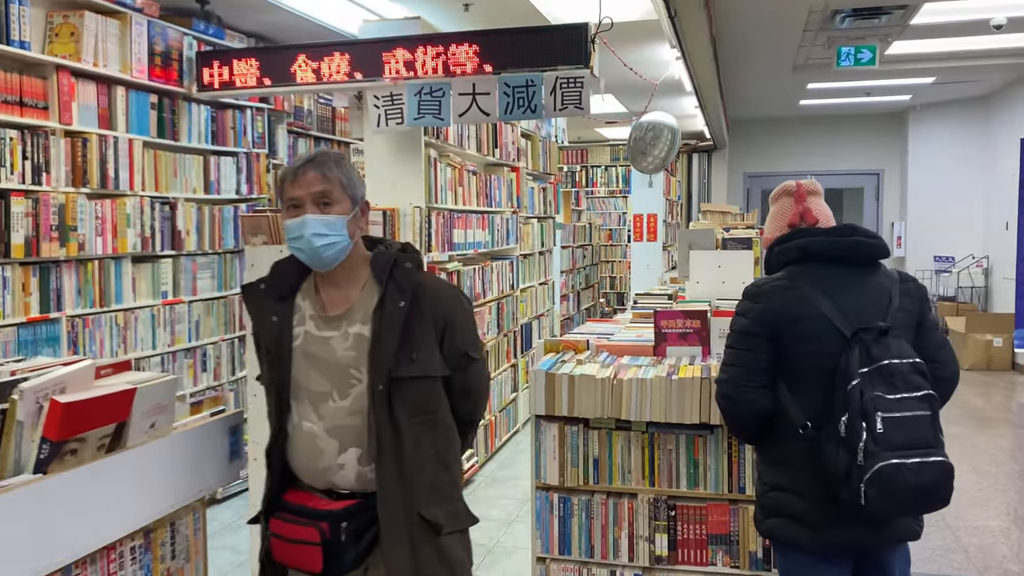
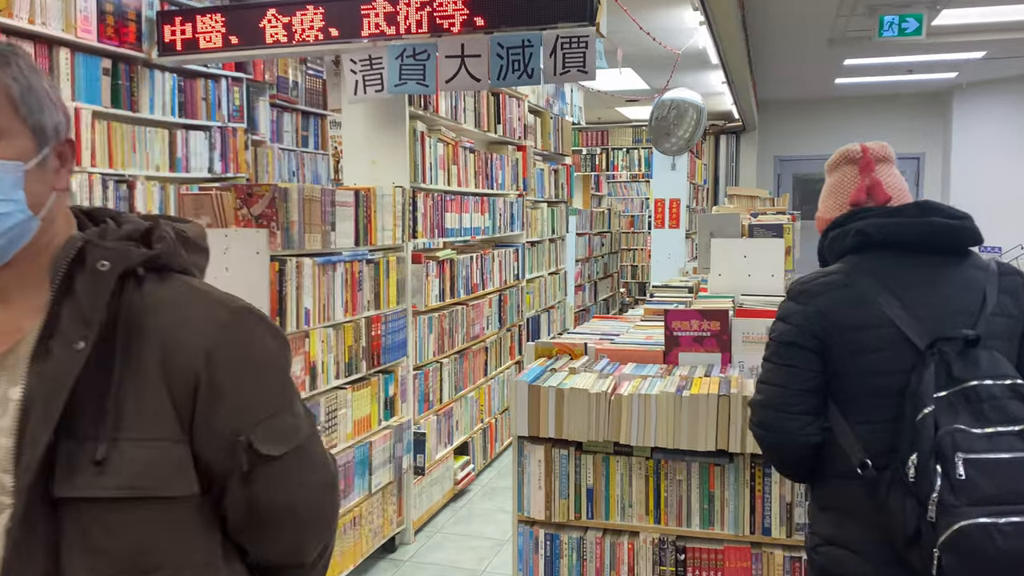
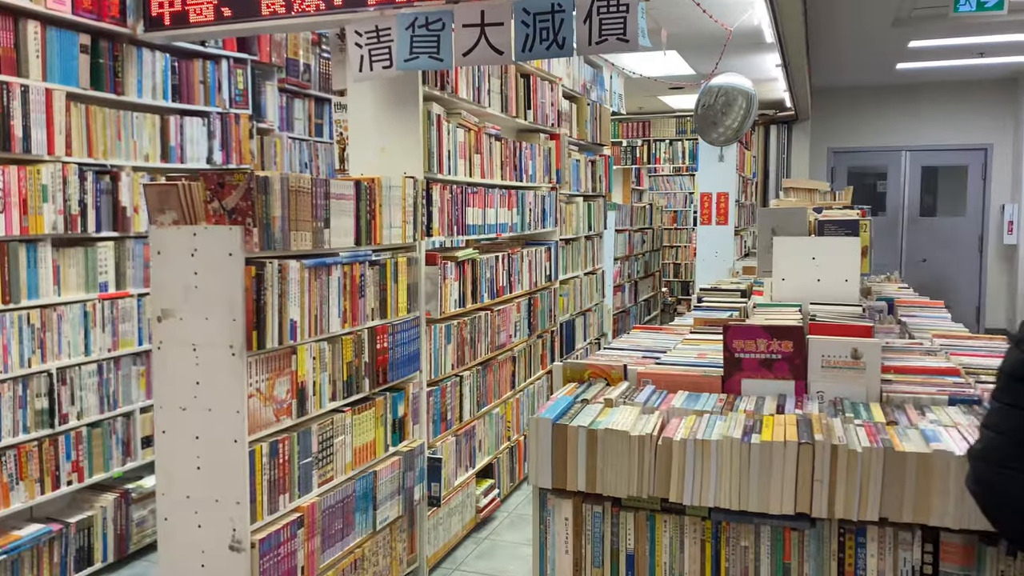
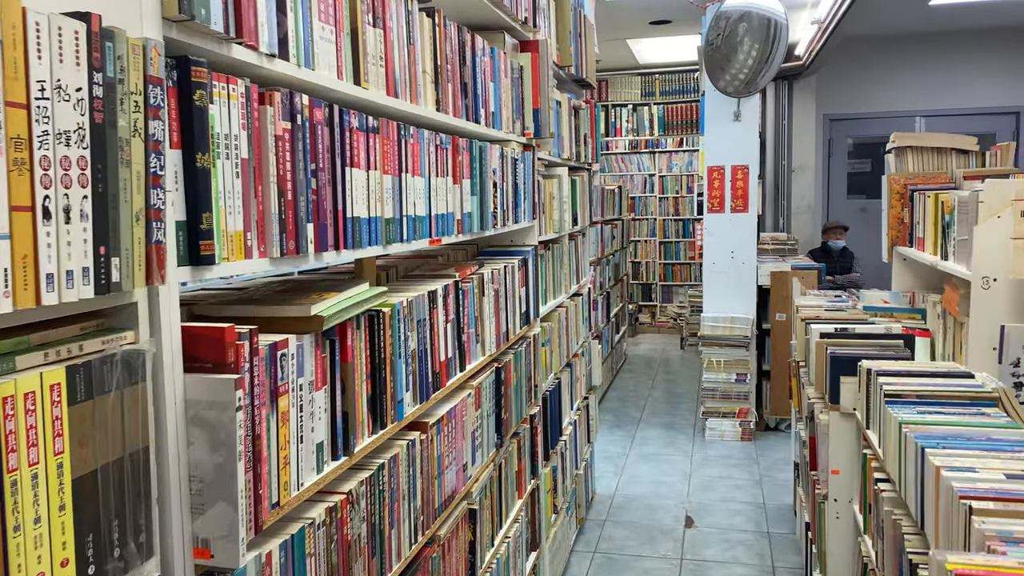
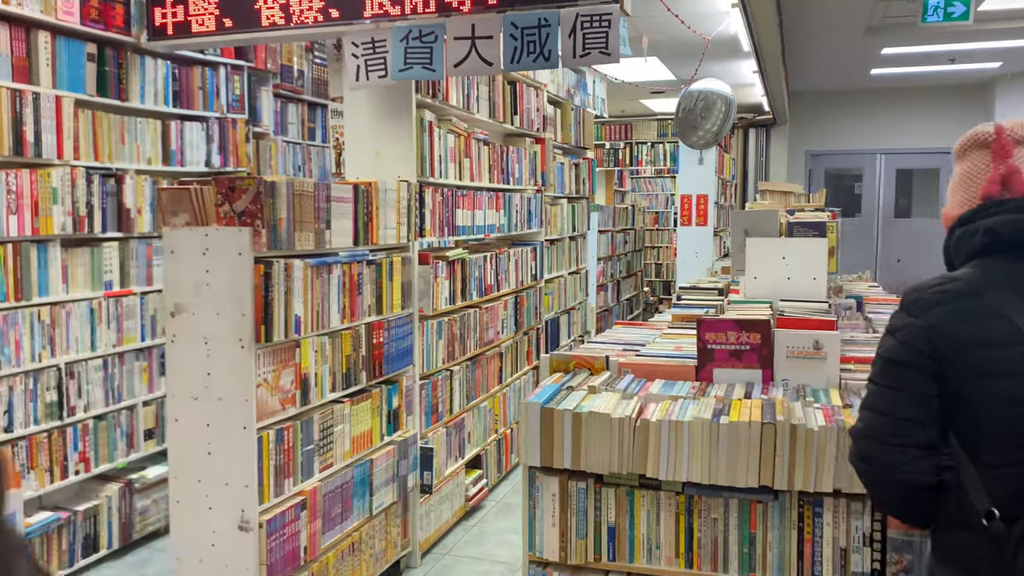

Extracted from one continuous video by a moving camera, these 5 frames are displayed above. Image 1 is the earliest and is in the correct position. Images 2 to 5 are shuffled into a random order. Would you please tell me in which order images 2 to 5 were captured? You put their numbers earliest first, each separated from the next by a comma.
2, 5, 3, 4
